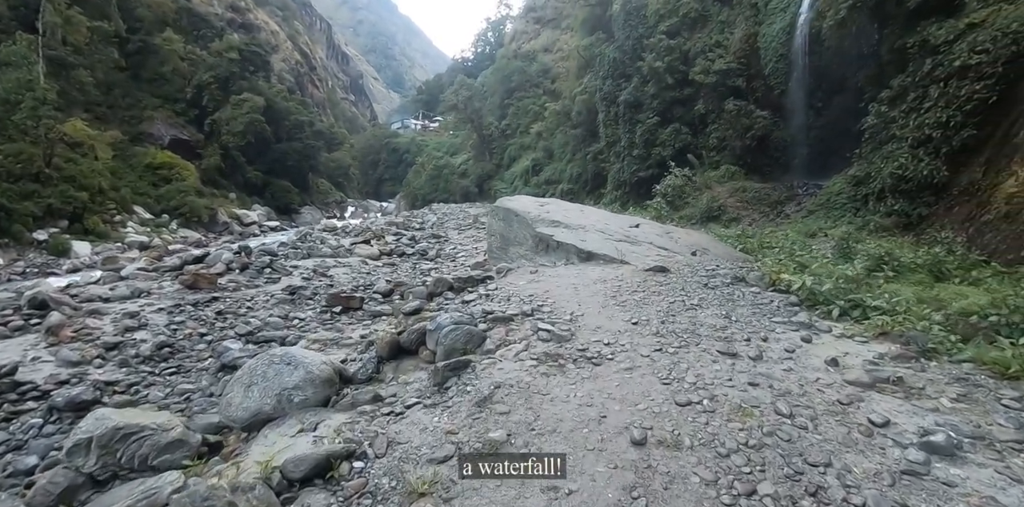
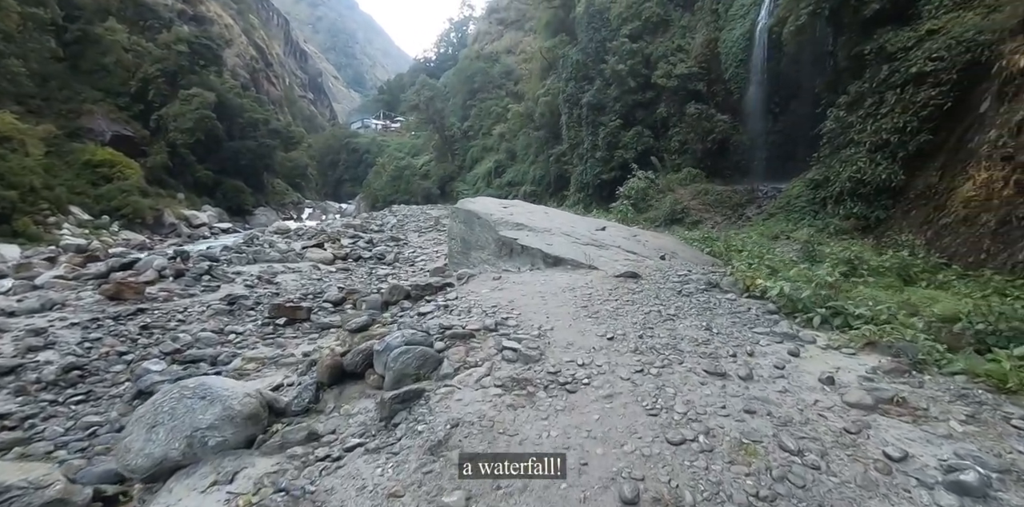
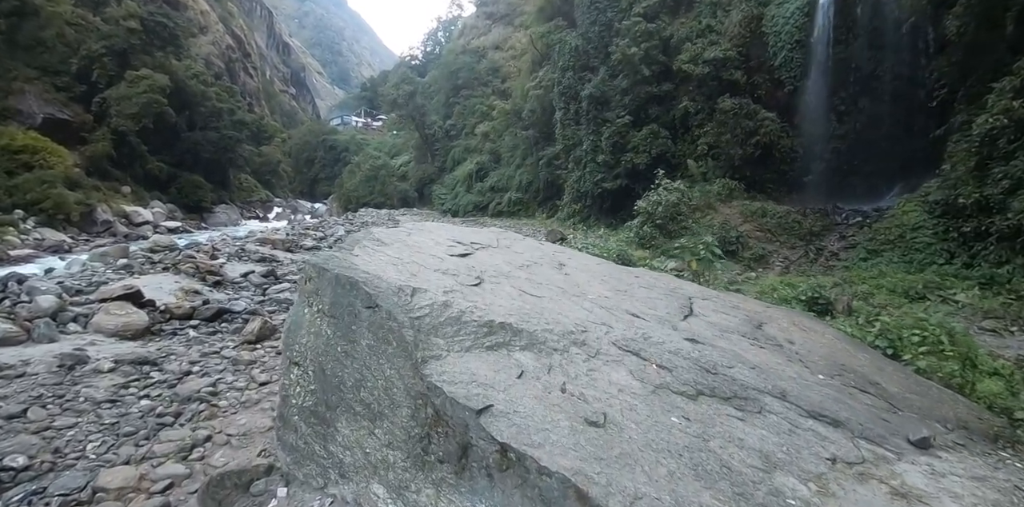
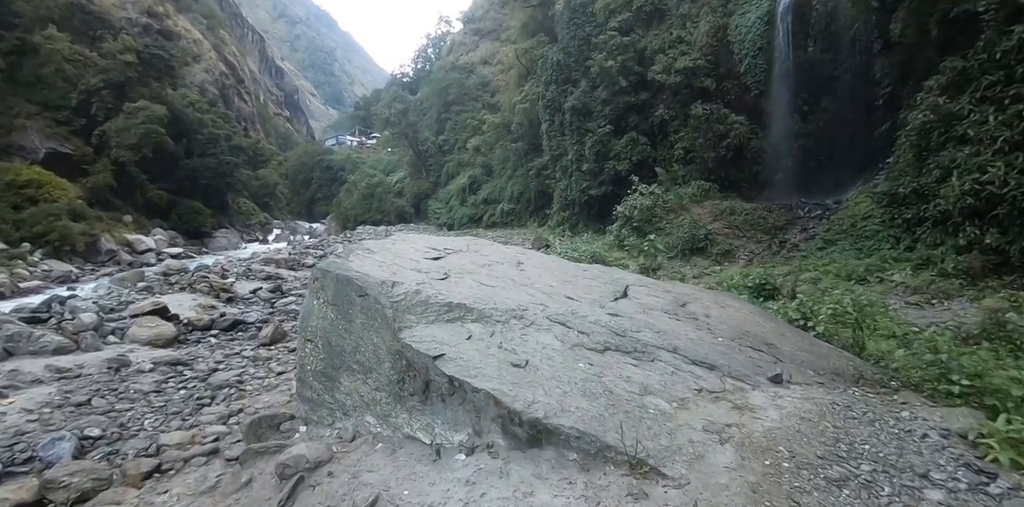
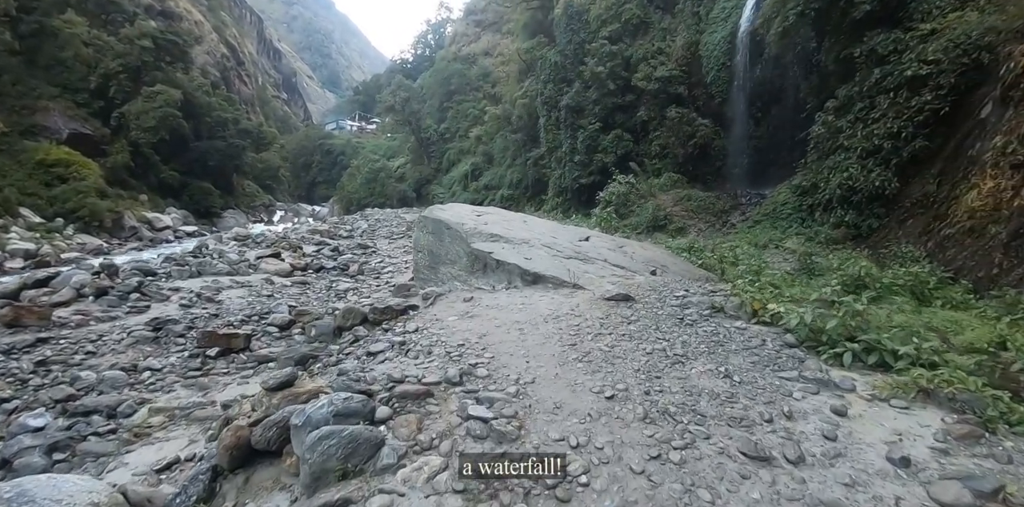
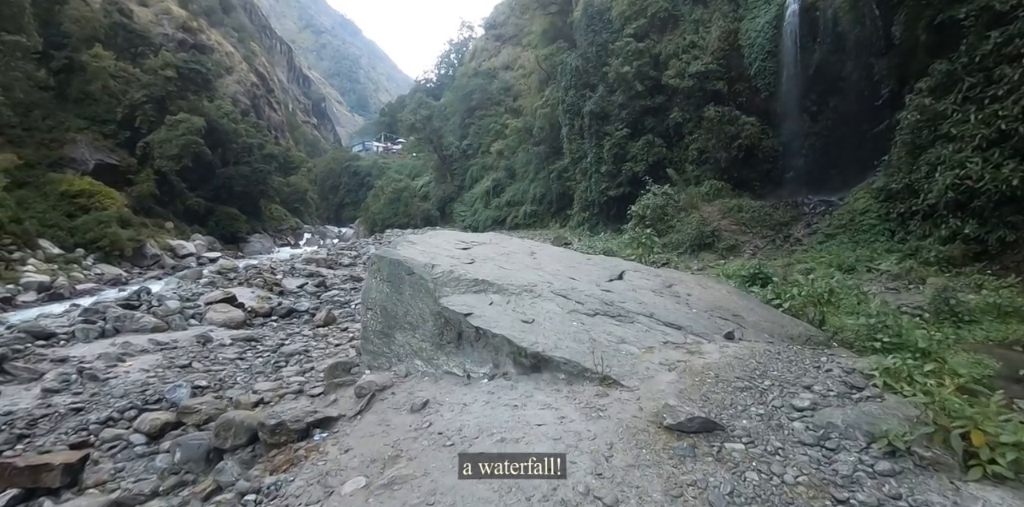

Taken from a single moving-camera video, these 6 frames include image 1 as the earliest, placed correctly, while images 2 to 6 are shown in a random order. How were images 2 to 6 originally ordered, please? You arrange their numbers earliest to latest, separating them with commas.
2, 5, 6, 4, 3
